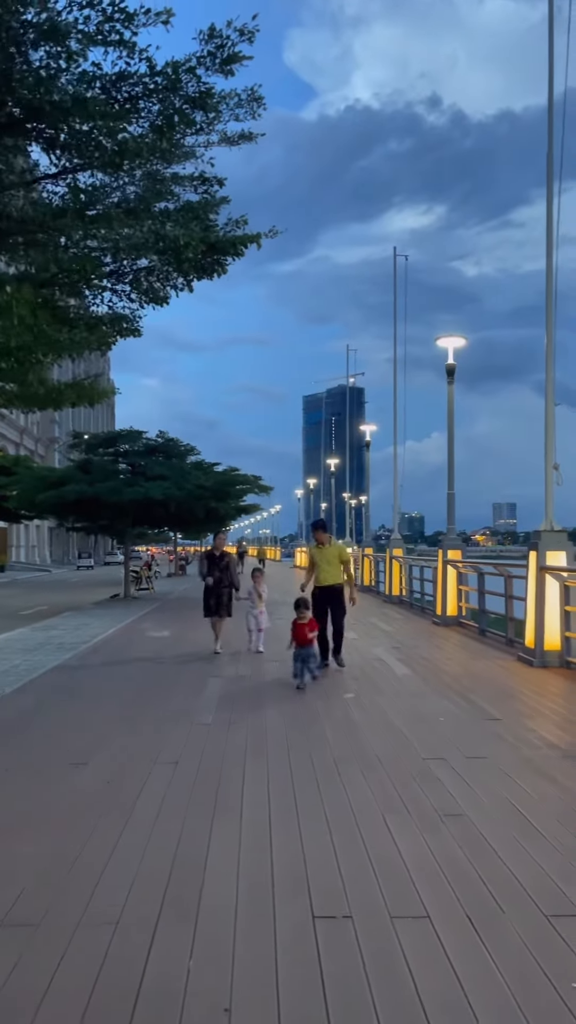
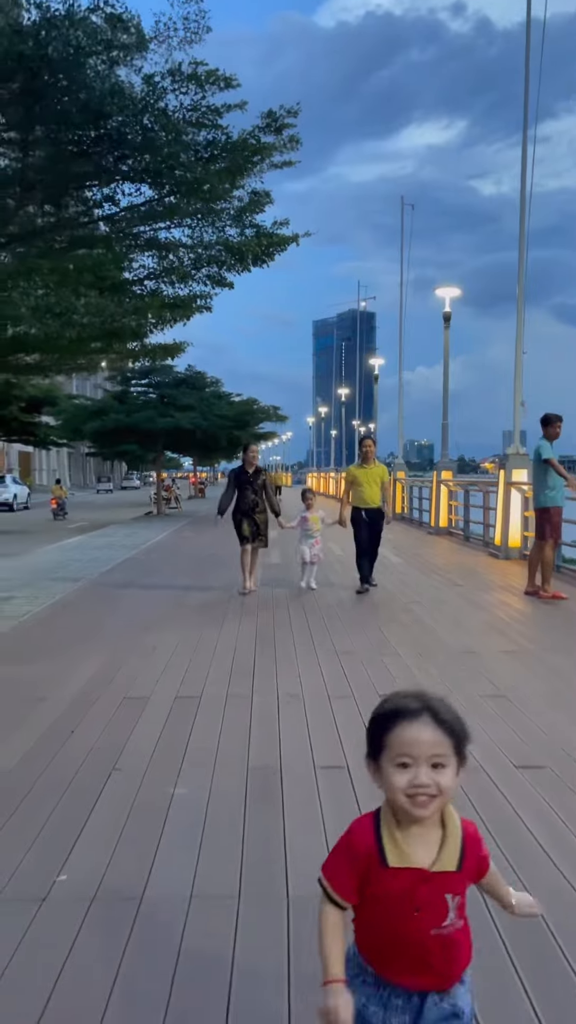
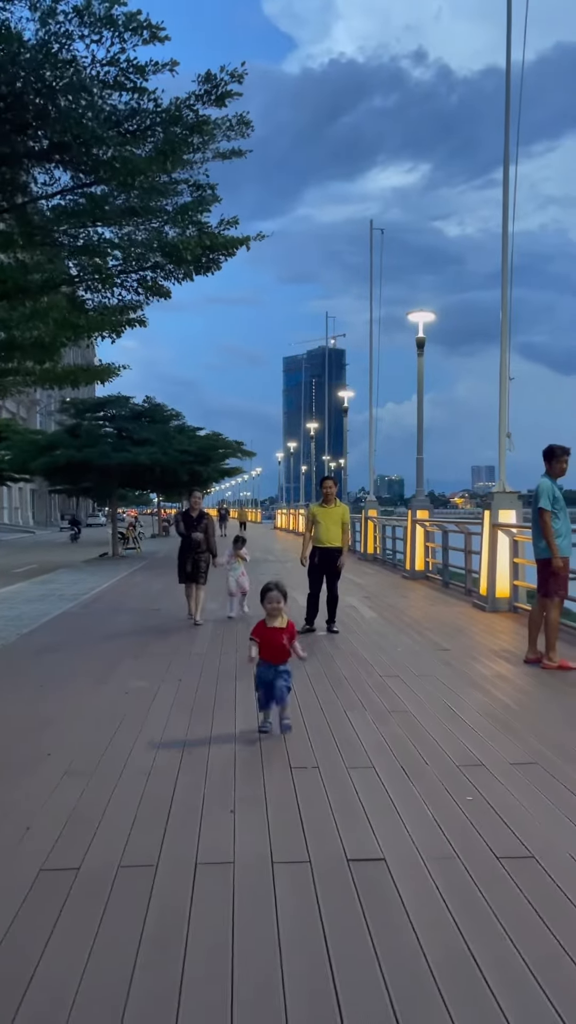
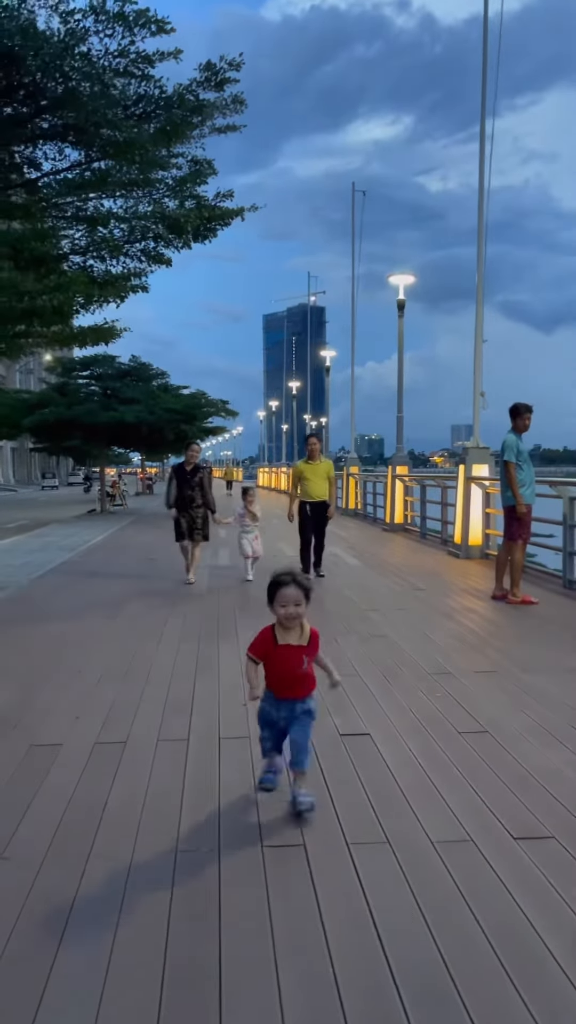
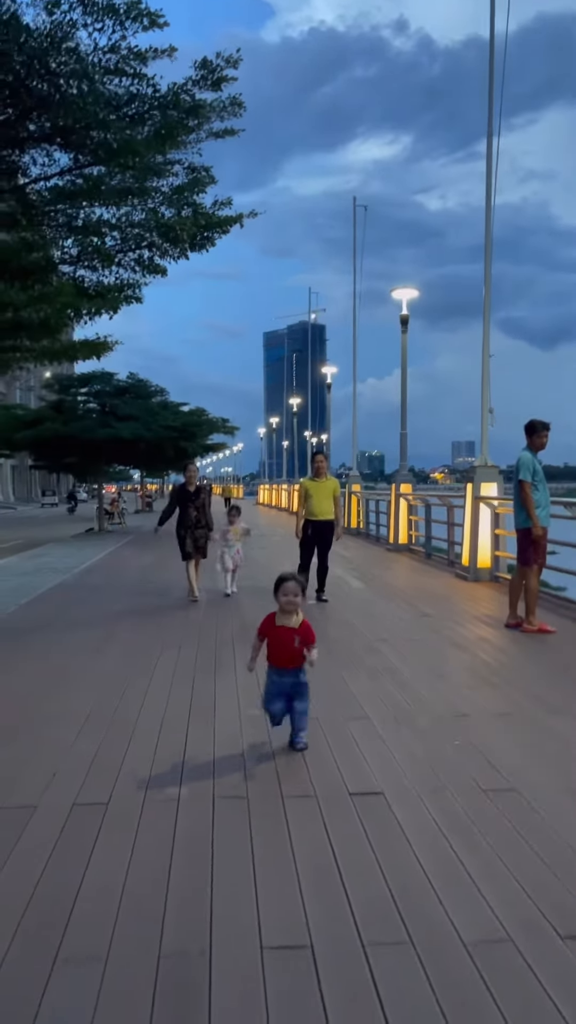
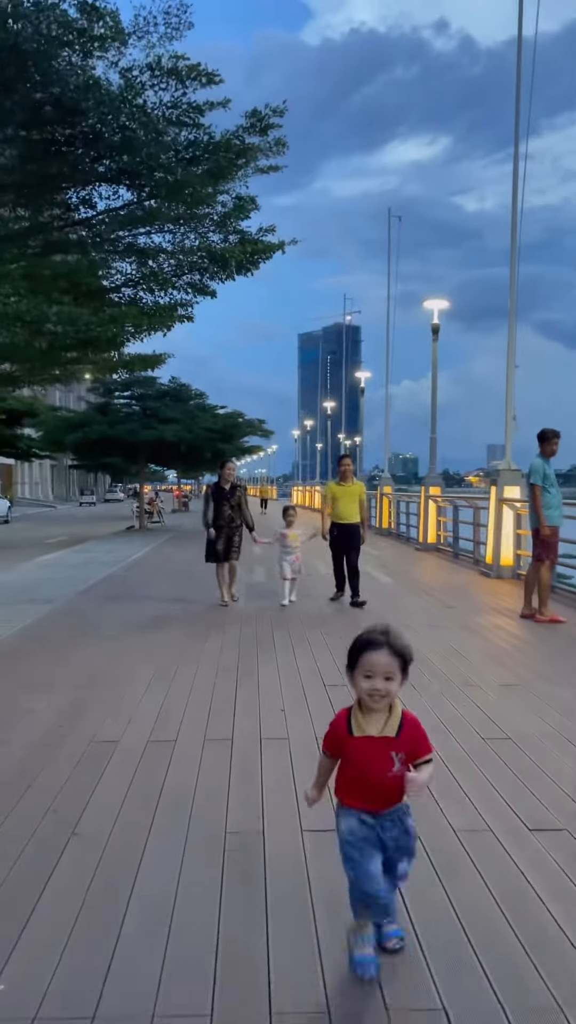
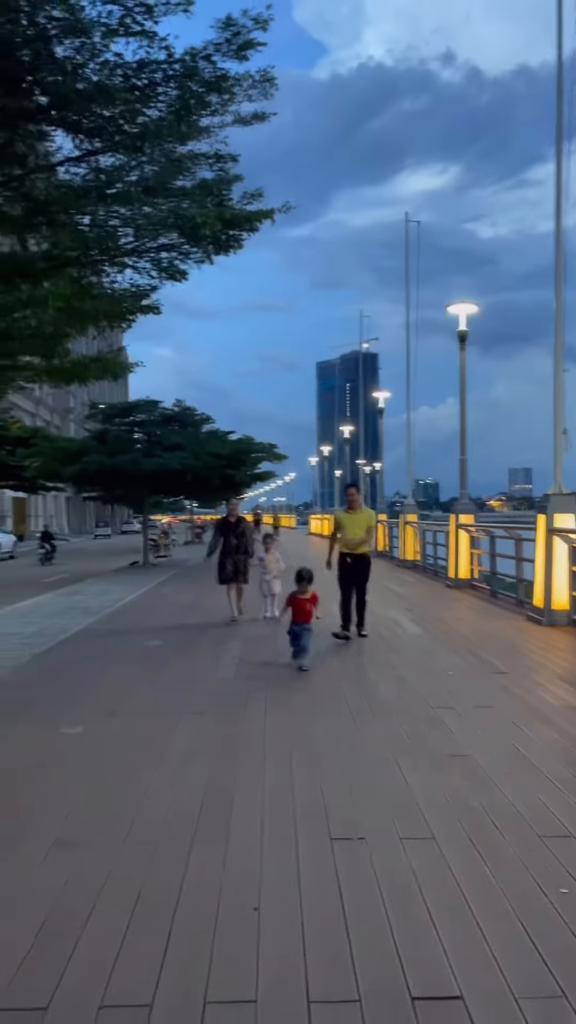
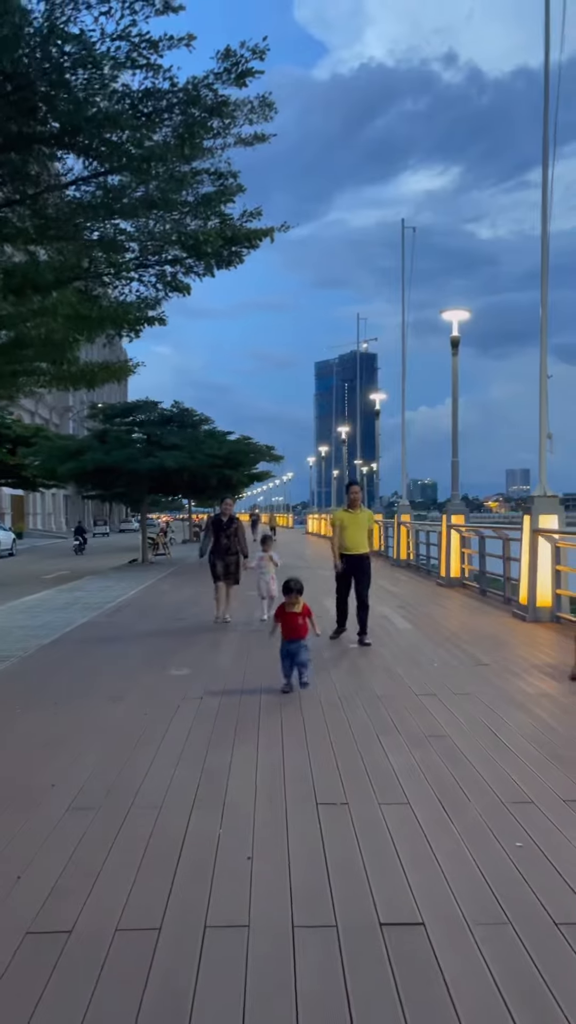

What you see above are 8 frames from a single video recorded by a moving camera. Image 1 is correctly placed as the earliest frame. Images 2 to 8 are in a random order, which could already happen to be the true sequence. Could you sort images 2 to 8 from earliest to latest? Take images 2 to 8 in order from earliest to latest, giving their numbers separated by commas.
7, 8, 3, 5, 4, 6, 2
